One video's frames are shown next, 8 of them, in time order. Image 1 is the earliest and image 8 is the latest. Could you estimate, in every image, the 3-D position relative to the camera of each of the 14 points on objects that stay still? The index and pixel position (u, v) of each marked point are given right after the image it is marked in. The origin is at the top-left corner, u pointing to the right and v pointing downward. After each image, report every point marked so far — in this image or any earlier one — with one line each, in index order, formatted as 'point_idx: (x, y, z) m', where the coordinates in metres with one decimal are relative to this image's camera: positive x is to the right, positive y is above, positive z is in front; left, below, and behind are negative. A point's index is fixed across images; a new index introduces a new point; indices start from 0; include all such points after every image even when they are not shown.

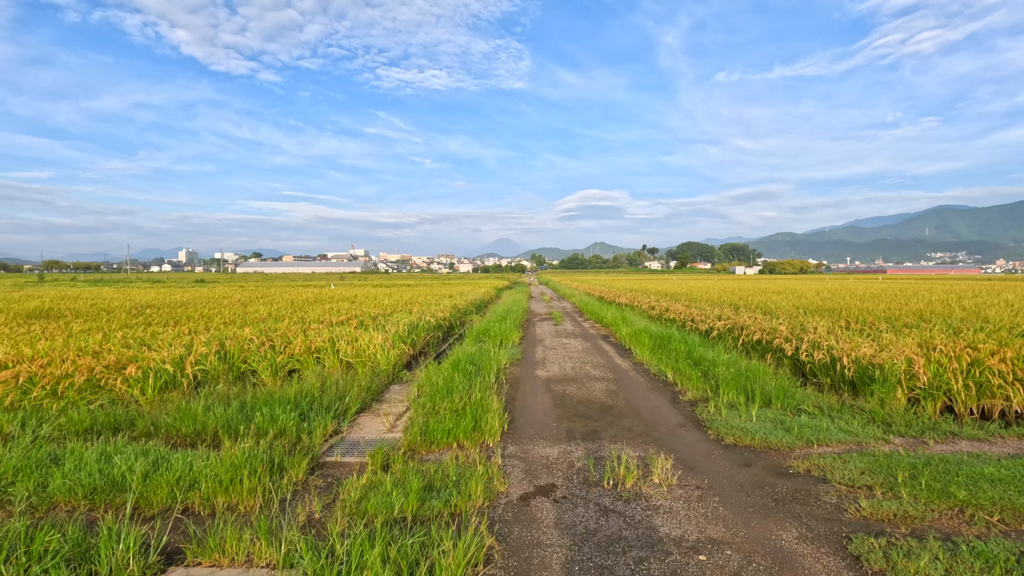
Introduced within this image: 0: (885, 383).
0: (+2.8, -0.7, +4.1) m
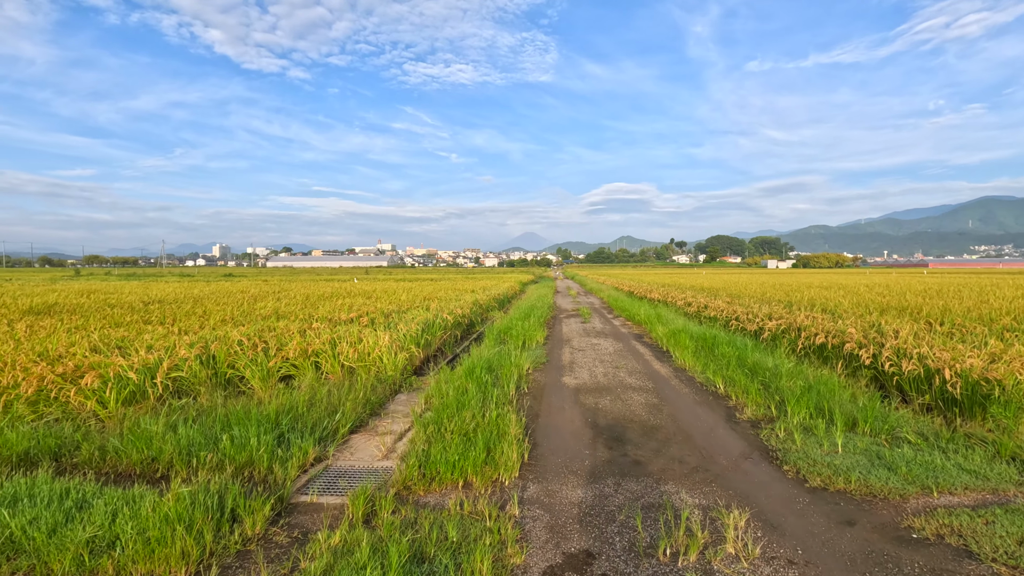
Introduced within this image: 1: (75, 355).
0: (+3.0, -0.7, +3.2) m
1: (-3.2, -0.5, +3.9) m
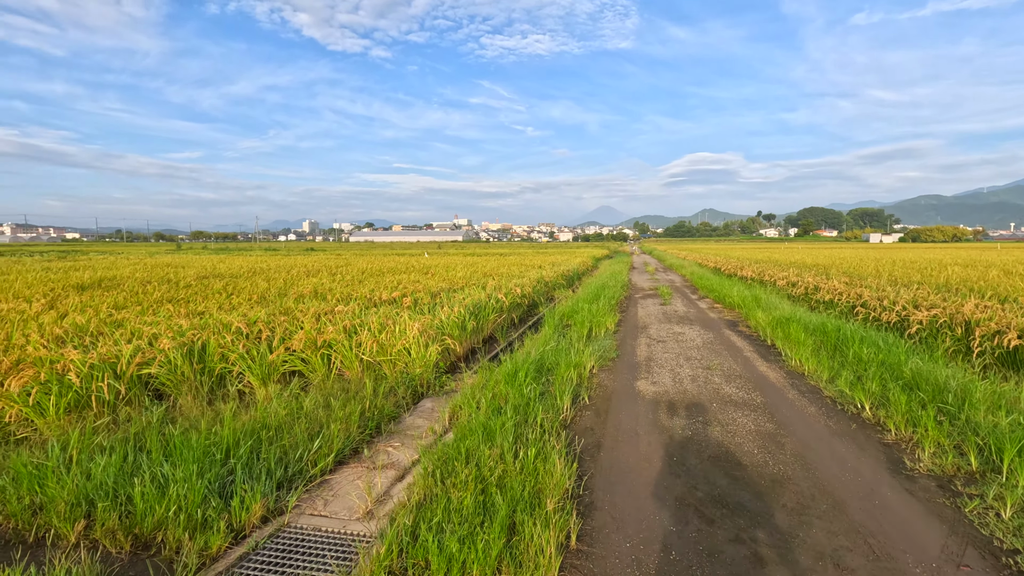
0: (+3.1, -0.7, +1.7) m
1: (-2.9, -0.3, +3.2) m
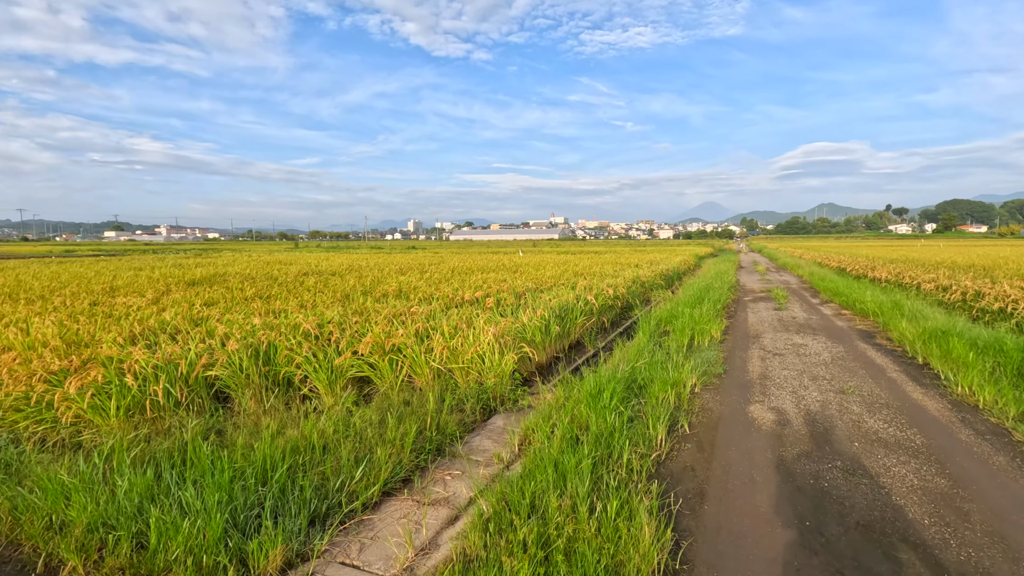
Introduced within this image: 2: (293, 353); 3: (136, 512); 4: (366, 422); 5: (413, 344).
0: (+3.2, -0.7, +0.7) m
1: (-2.4, -0.3, +3.2) m
2: (-1.4, -0.4, +3.5) m
3: (-1.3, -0.8, +1.9) m
4: (-0.7, -0.7, +2.6) m
5: (-0.7, -0.4, +3.7) m
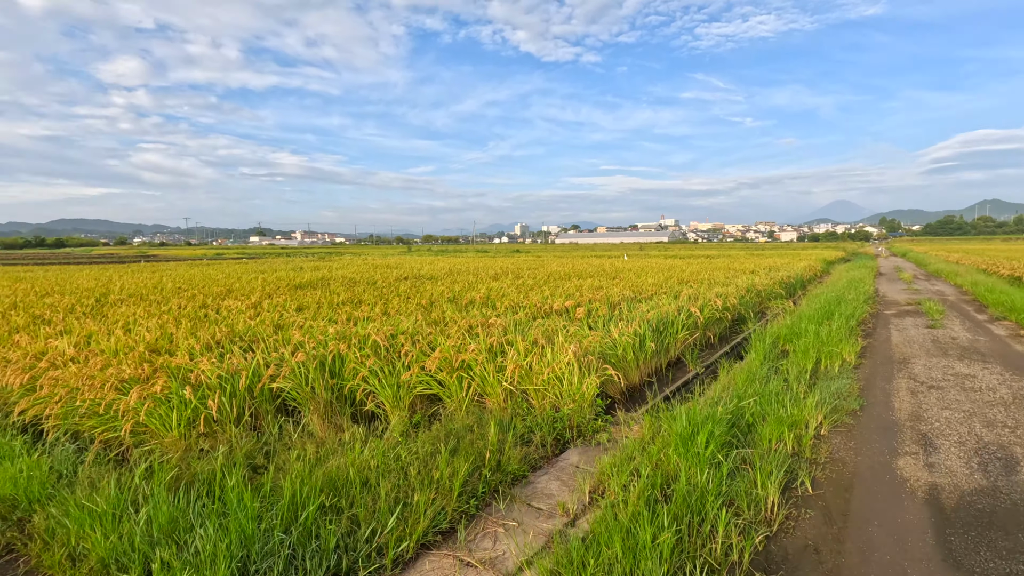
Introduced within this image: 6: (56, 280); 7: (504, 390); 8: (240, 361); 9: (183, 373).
0: (+3.0, -0.8, -0.4) m
1: (-2.0, -0.4, +3.2) m
2: (-0.9, -0.5, +3.3) m
3: (-1.1, -0.8, +1.7) m
4: (-0.4, -0.7, +2.4) m
5: (-0.2, -0.5, +3.4) m
6: (-8.8, +0.2, +10.3) m
7: (0.0, -0.6, +3.2) m
8: (-1.6, -0.4, +3.1) m
9: (-1.8, -0.5, +2.9) m
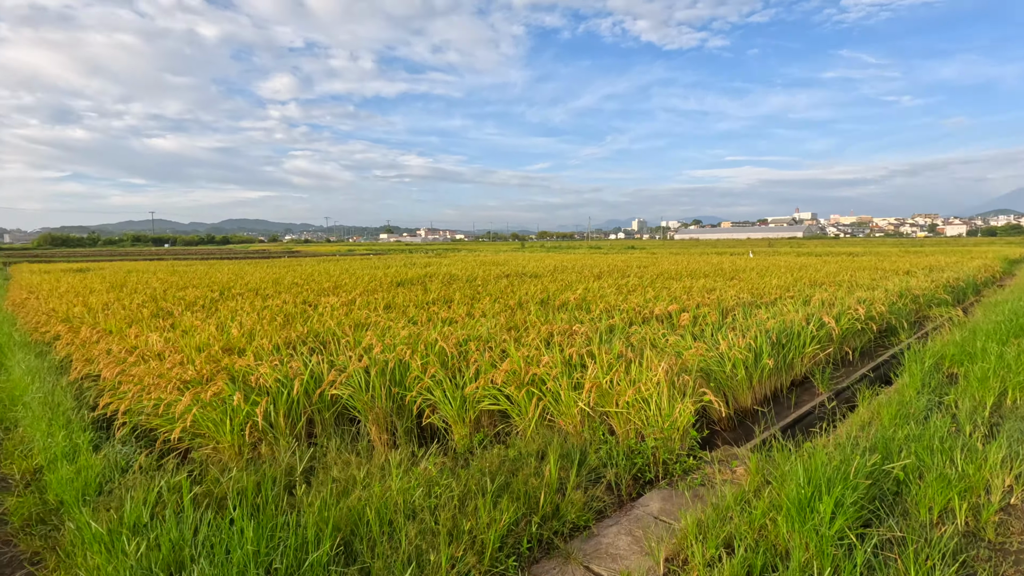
0: (+2.6, -0.9, -1.4) m
1: (-1.5, -0.4, +3.2) m
2: (-0.5, -0.5, +3.0) m
3: (-1.1, -0.8, +1.5) m
4: (-0.2, -0.8, +2.0) m
5: (+0.3, -0.5, +3.0) m
6: (-6.7, +0.3, +11.6) m
7: (+0.4, -0.6, +2.8) m
8: (-1.2, -0.4, +3.0) m
9: (-1.4, -0.5, +2.8) m
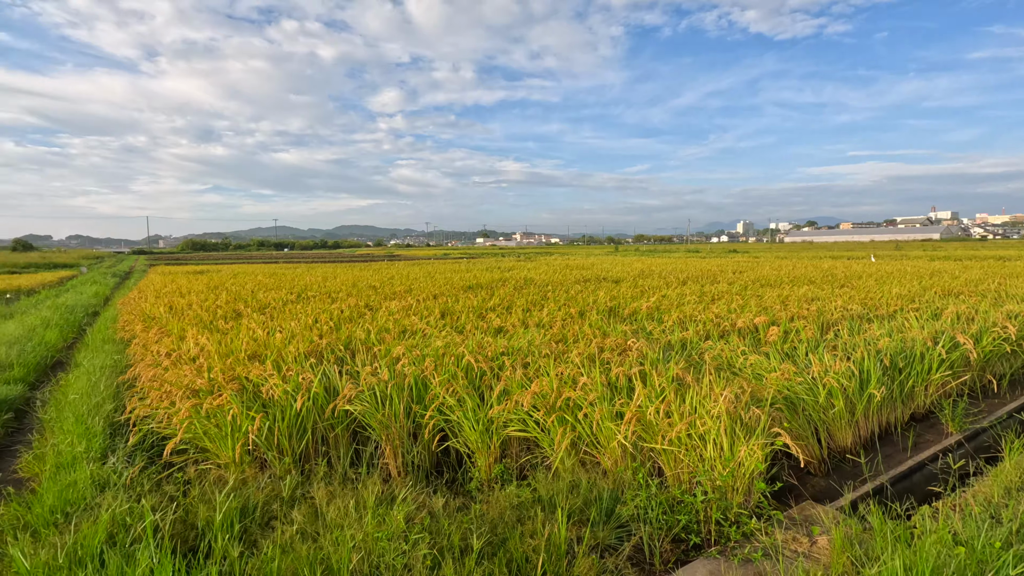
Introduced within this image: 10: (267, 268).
0: (+1.9, -1.0, -2.2) m
1: (-1.3, -0.4, +3.0) m
2: (-0.3, -0.5, +2.7) m
3: (-1.2, -0.9, +1.3) m
4: (-0.2, -0.8, +1.6) m
5: (+0.4, -0.5, +2.5) m
6: (-4.9, +0.3, +12.2) m
7: (+0.5, -0.7, +2.3) m
8: (-1.0, -0.5, +2.8) m
9: (-1.3, -0.5, +2.6) m
10: (-7.4, +0.6, +16.3) m
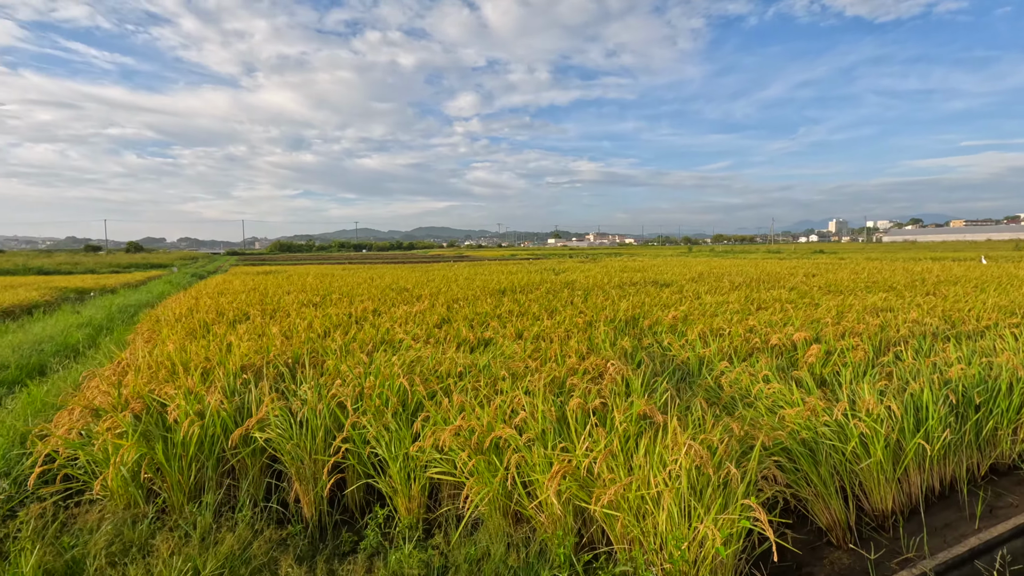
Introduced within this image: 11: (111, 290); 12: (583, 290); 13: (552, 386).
0: (+1.0, -1.0, -2.8) m
1: (-1.6, -0.4, +2.8) m
2: (-0.6, -0.6, +2.3) m
3: (-1.6, -0.9, +1.0) m
4: (-0.7, -0.8, +1.2) m
5: (+0.1, -0.6, +2.0) m
6: (-3.8, +0.3, +12.3) m
7: (+0.1, -0.7, +1.8) m
8: (-1.3, -0.5, +2.5) m
9: (-1.5, -0.5, +2.4) m
10: (-5.8, +0.6, +16.7) m
11: (-9.4, 0.0, +12.6) m
12: (+1.1, 0.0, +8.0) m
13: (+0.2, -0.5, +2.5) m
